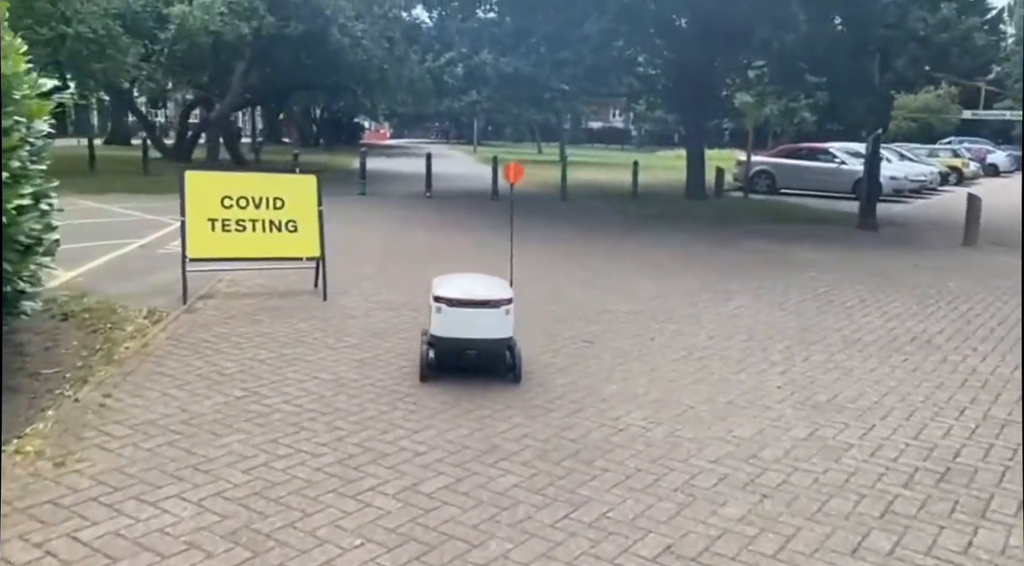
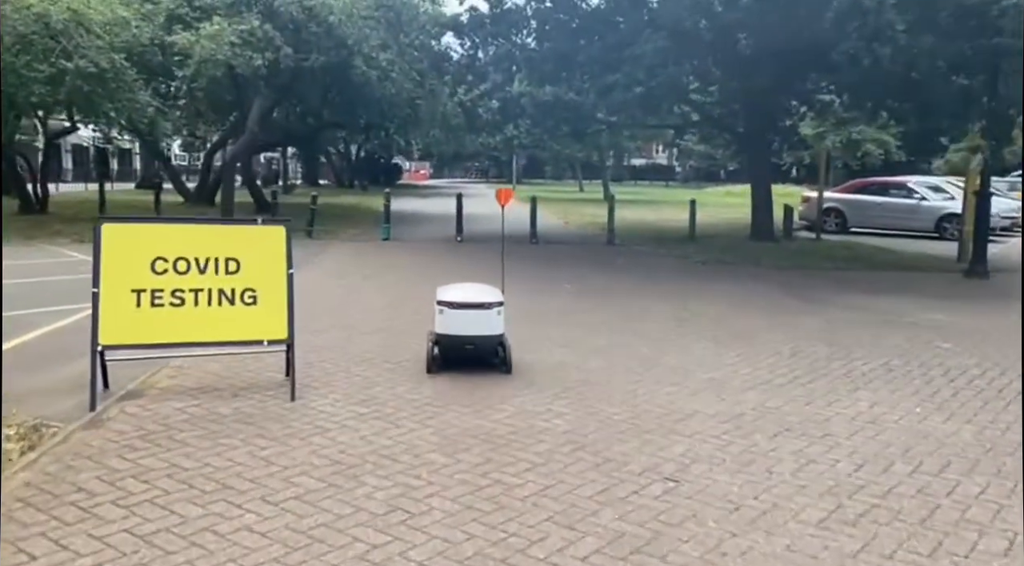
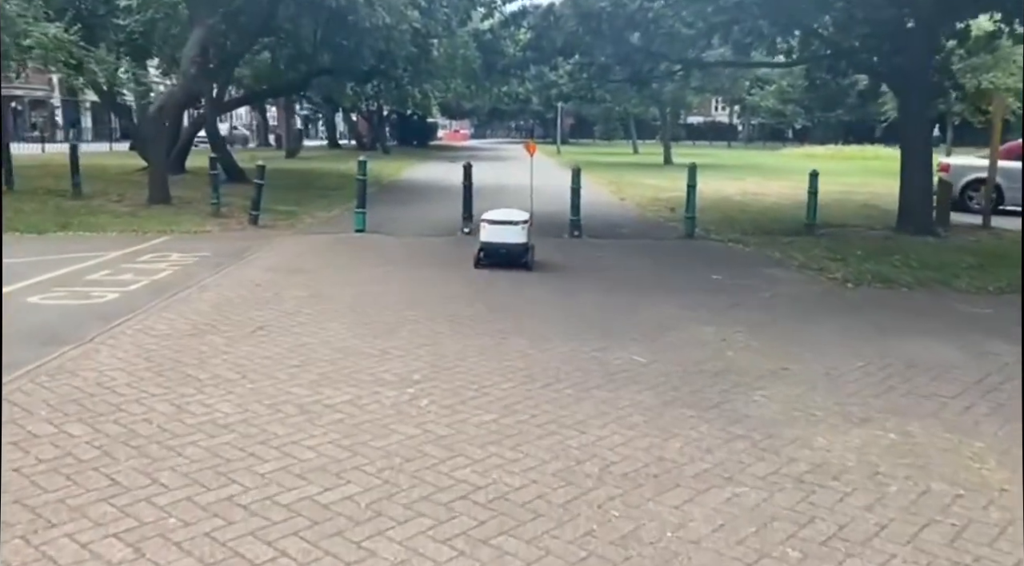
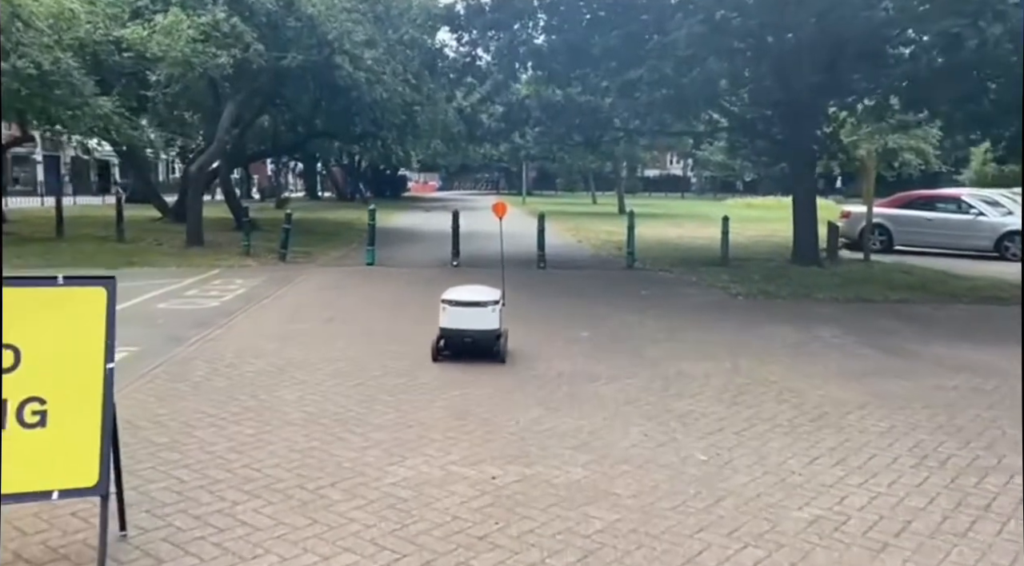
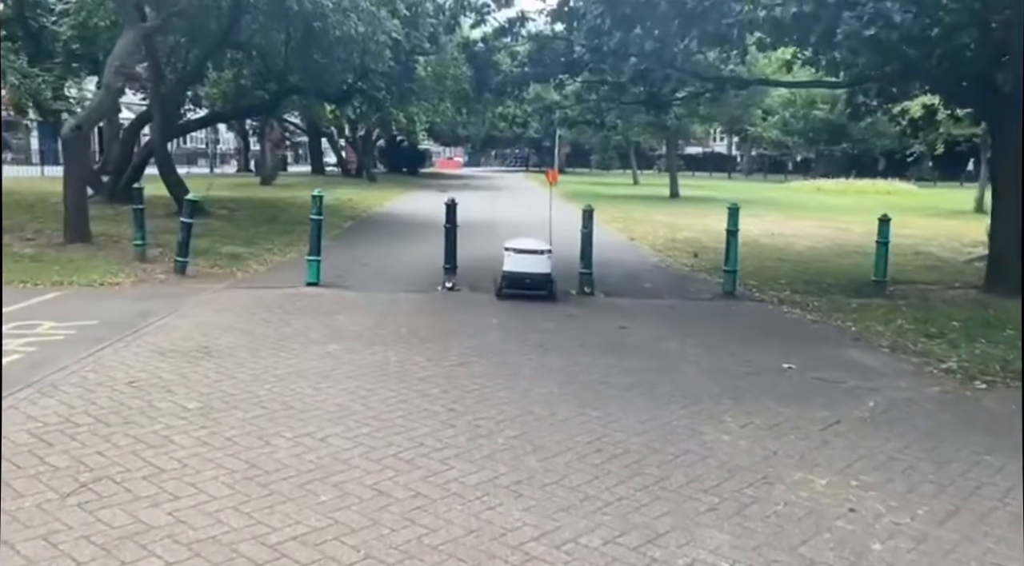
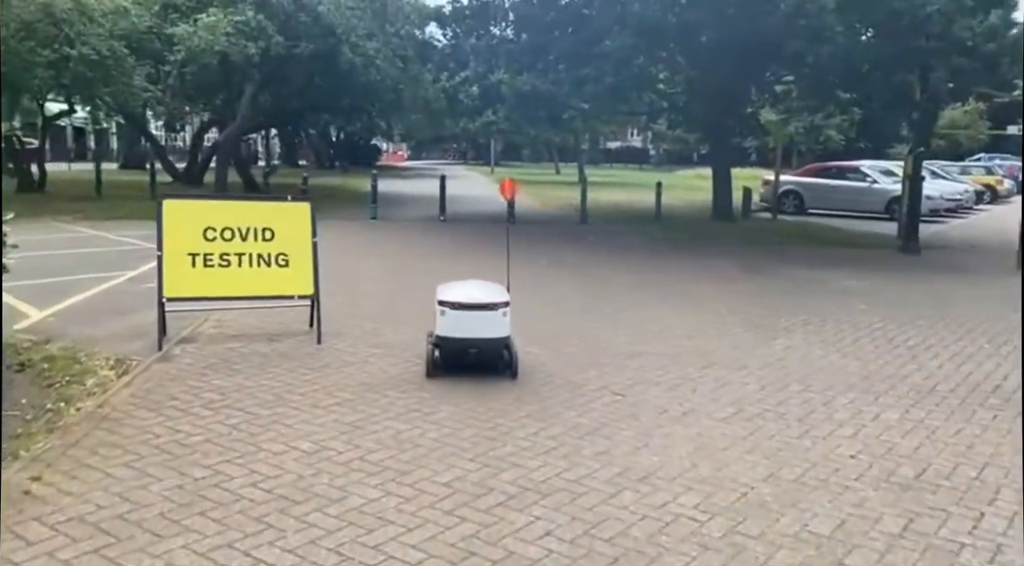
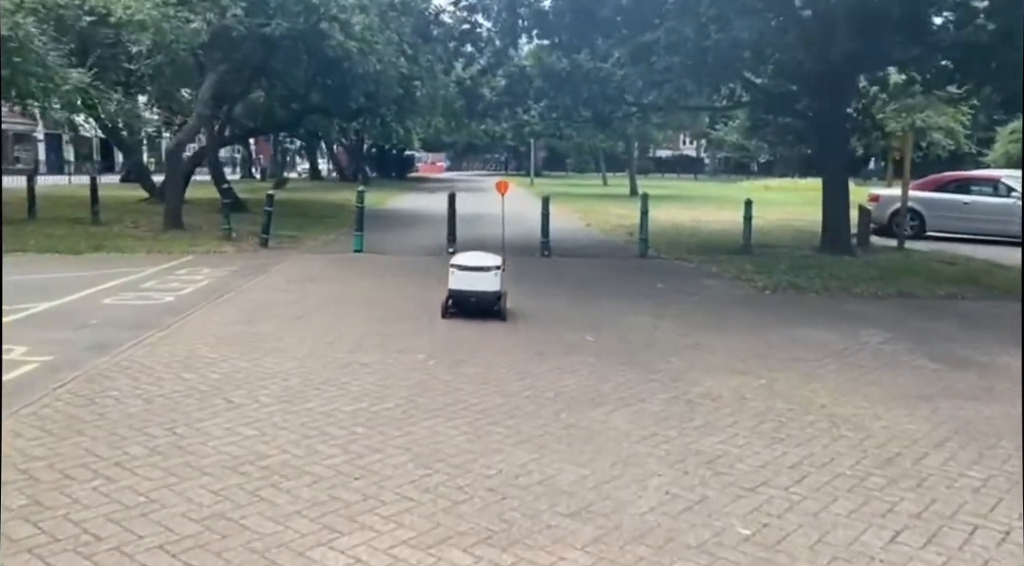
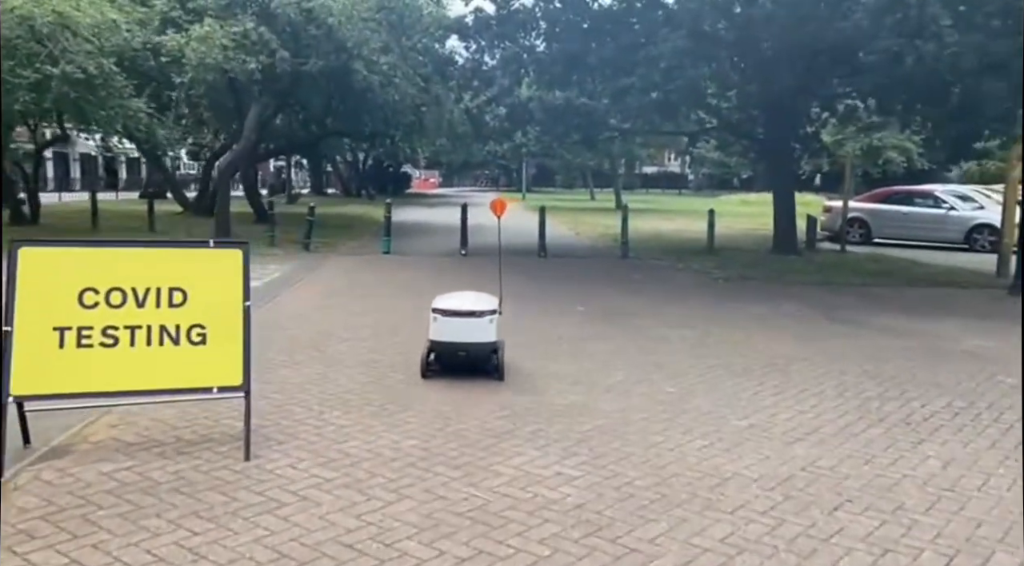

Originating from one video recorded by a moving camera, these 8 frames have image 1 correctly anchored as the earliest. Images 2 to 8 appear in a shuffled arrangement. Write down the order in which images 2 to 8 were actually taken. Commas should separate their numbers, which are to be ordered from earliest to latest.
6, 2, 8, 4, 7, 3, 5
